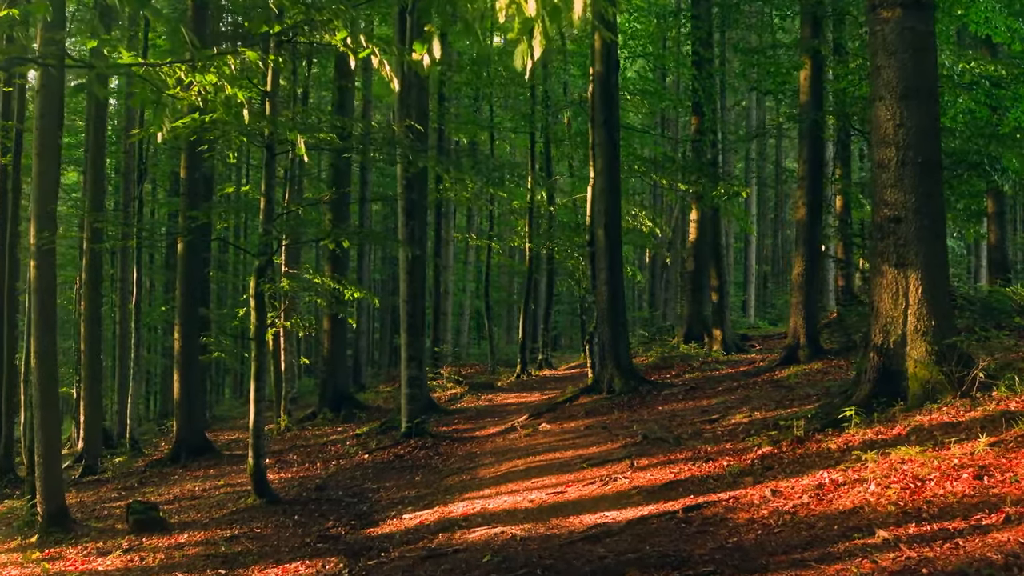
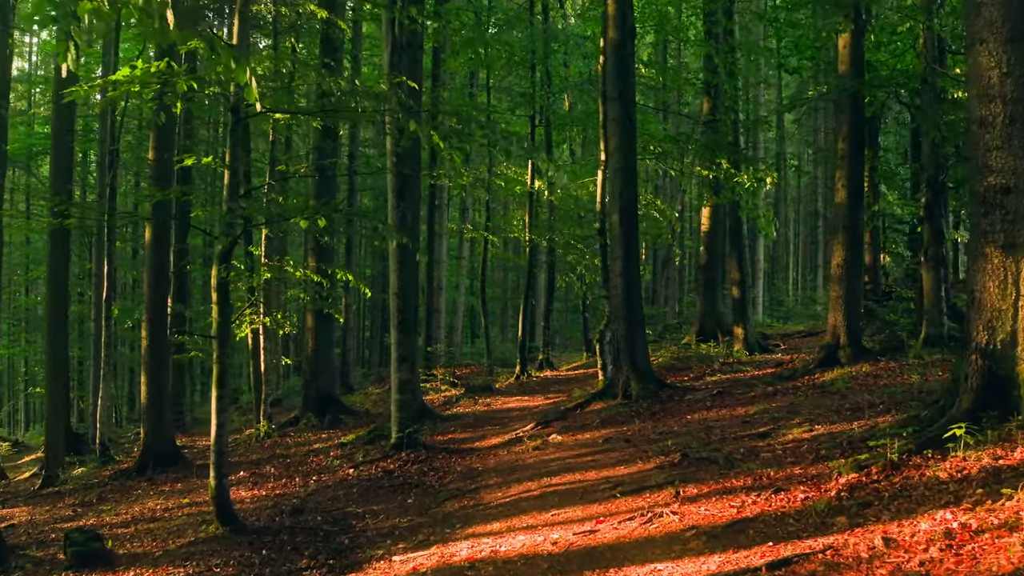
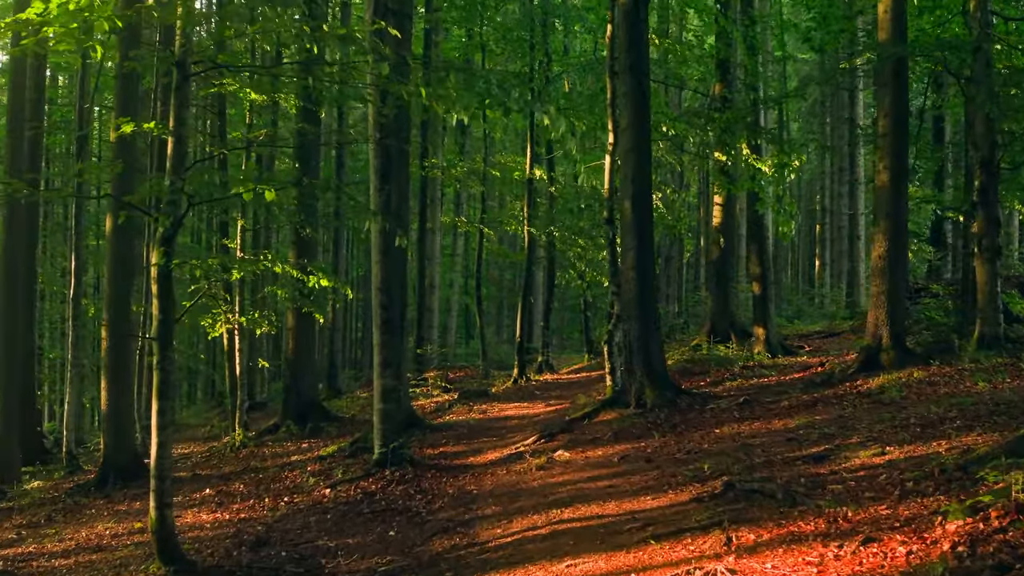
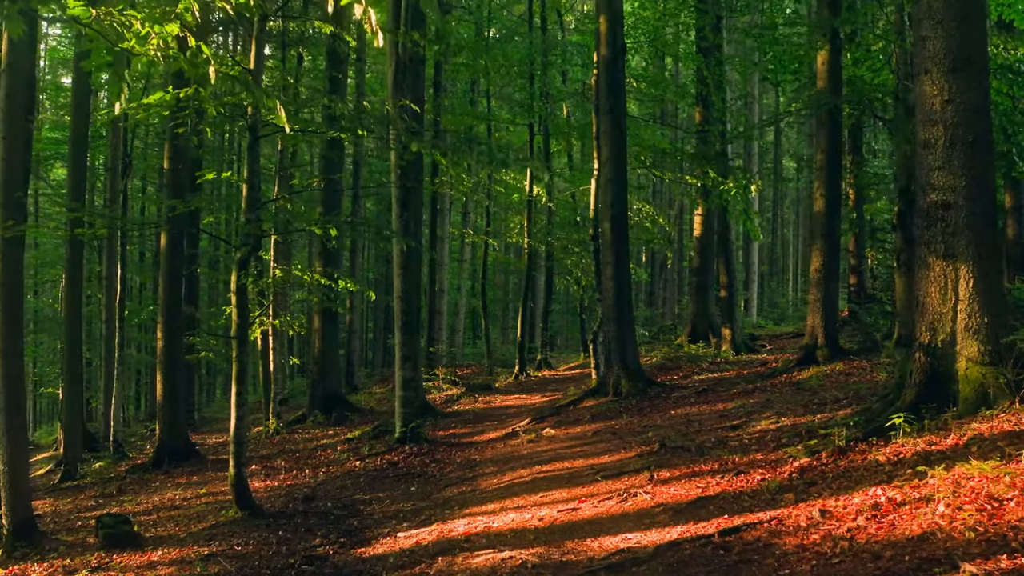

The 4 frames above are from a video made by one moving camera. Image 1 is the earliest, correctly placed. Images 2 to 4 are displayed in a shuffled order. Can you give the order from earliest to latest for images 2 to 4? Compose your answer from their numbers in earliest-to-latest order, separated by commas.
4, 2, 3
